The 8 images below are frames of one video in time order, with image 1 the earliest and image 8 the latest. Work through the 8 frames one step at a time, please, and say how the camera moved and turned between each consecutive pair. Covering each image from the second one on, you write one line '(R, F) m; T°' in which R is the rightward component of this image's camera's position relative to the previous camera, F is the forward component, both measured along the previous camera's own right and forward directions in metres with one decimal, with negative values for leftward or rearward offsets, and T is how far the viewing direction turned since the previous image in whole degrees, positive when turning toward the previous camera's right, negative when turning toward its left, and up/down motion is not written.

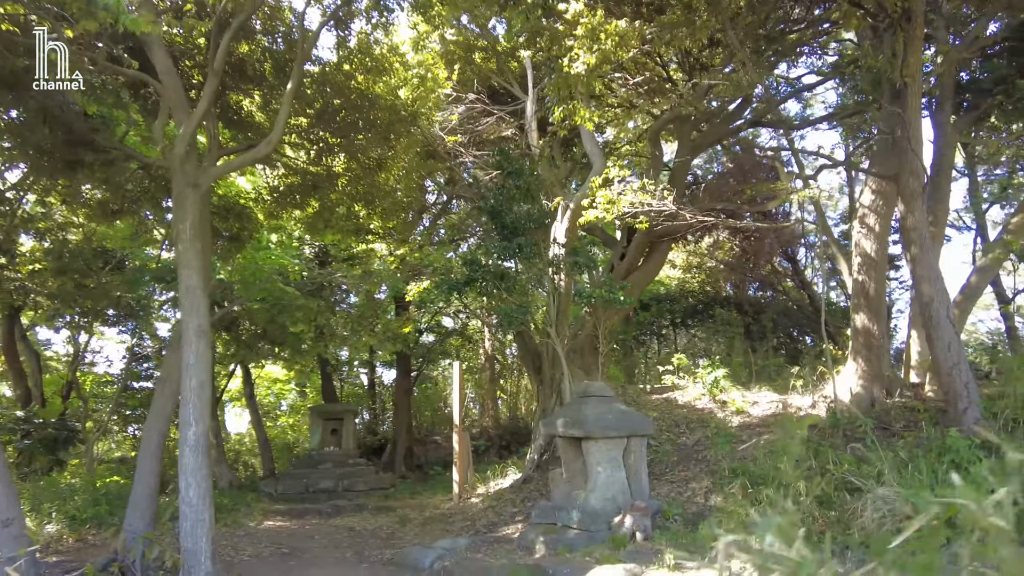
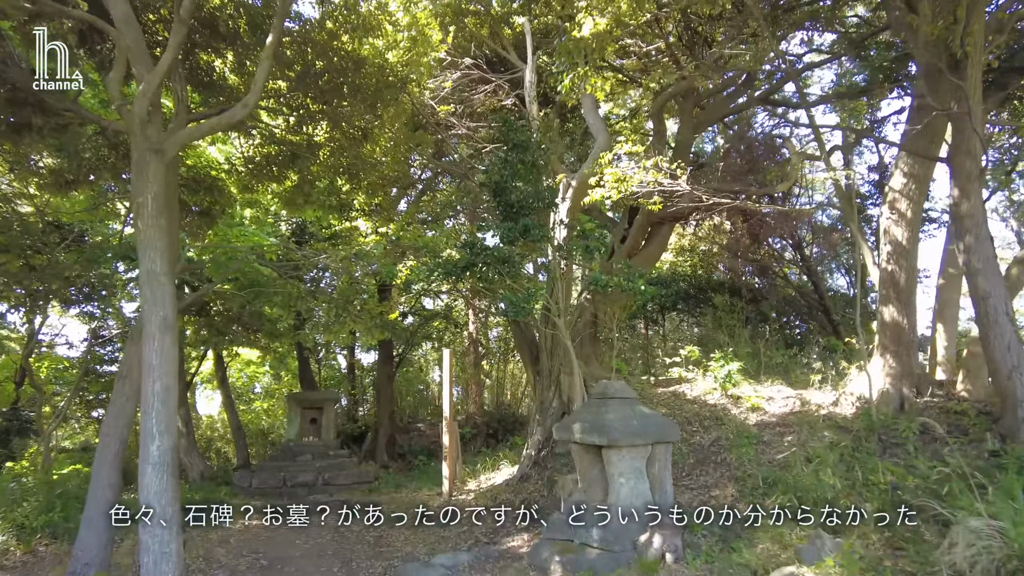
(-0.3, +0.7) m; +2°
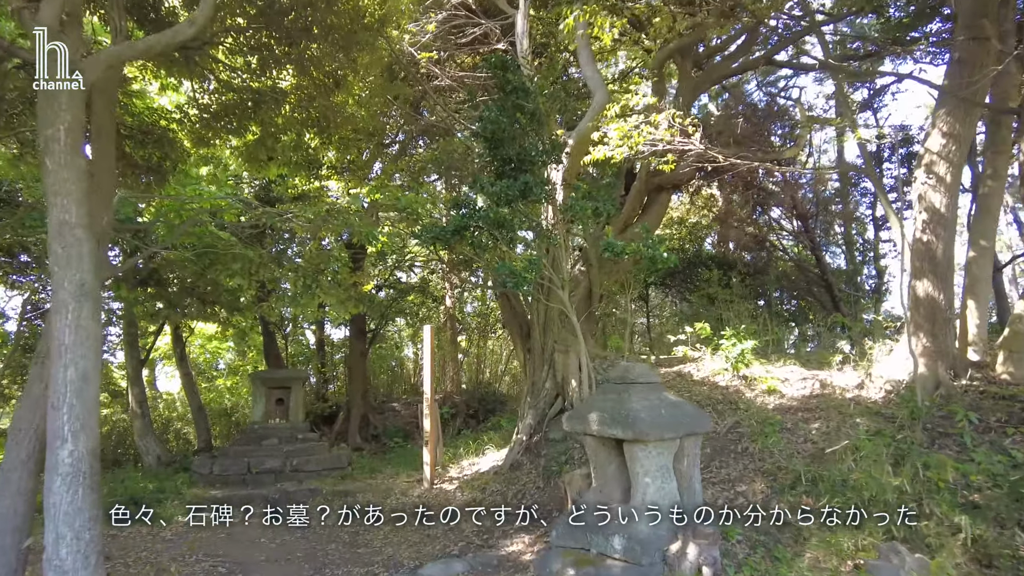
(-0.3, +0.9) m; +3°
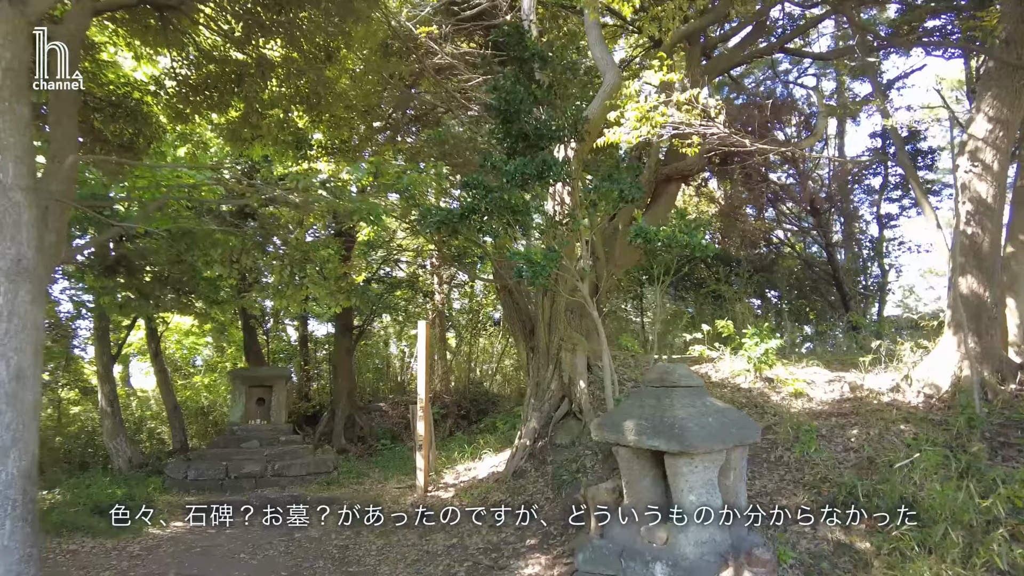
(-0.3, +0.6) m; +2°
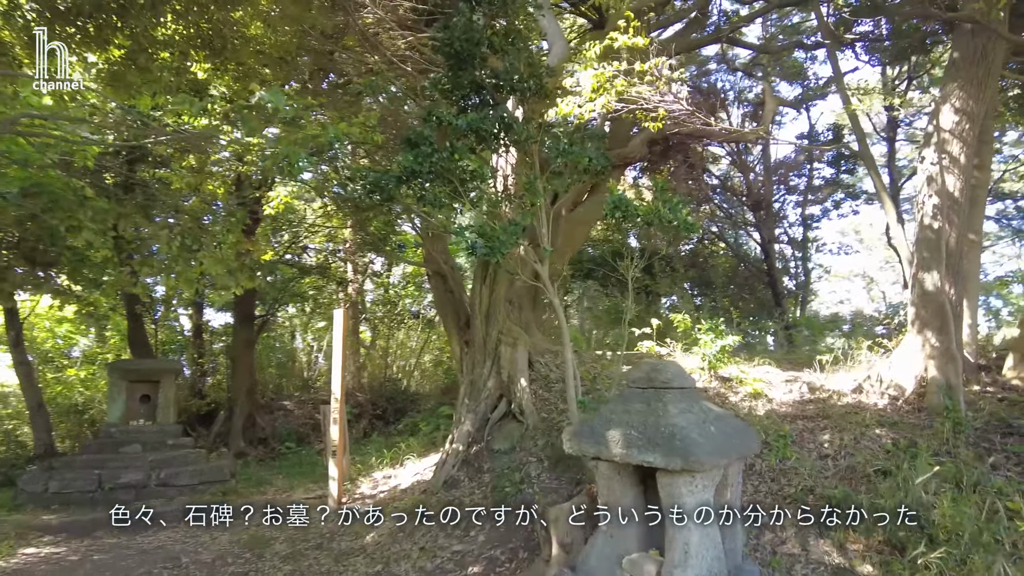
(-0.2, +0.9) m; +8°
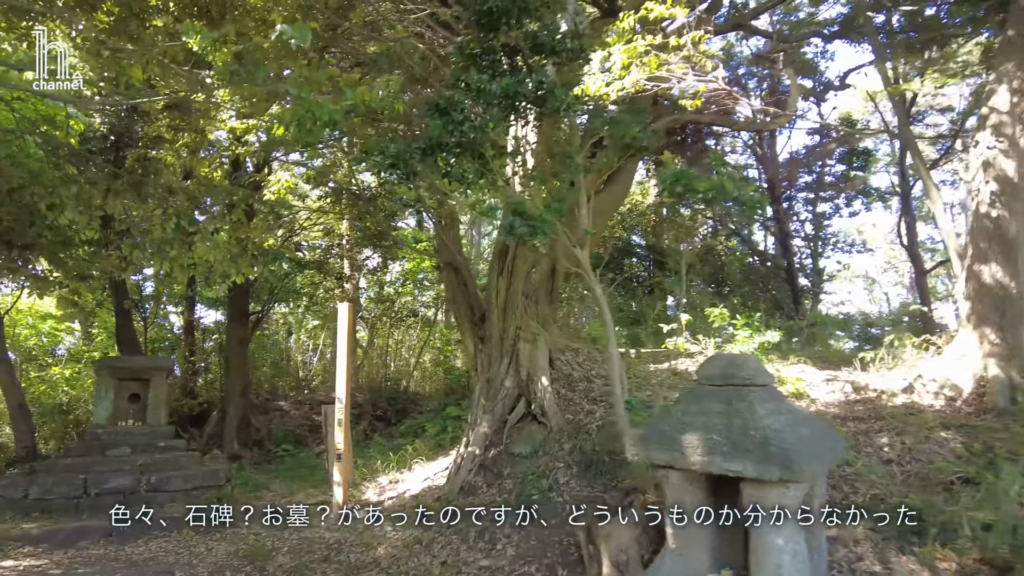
(-0.3, +0.5) m; +1°
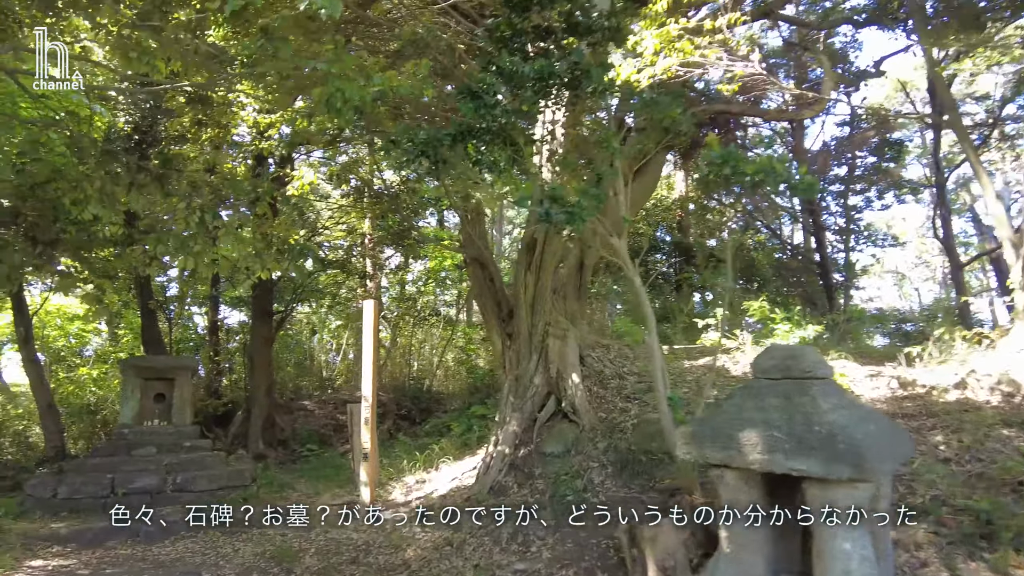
(-0.1, +0.2) m; -2°
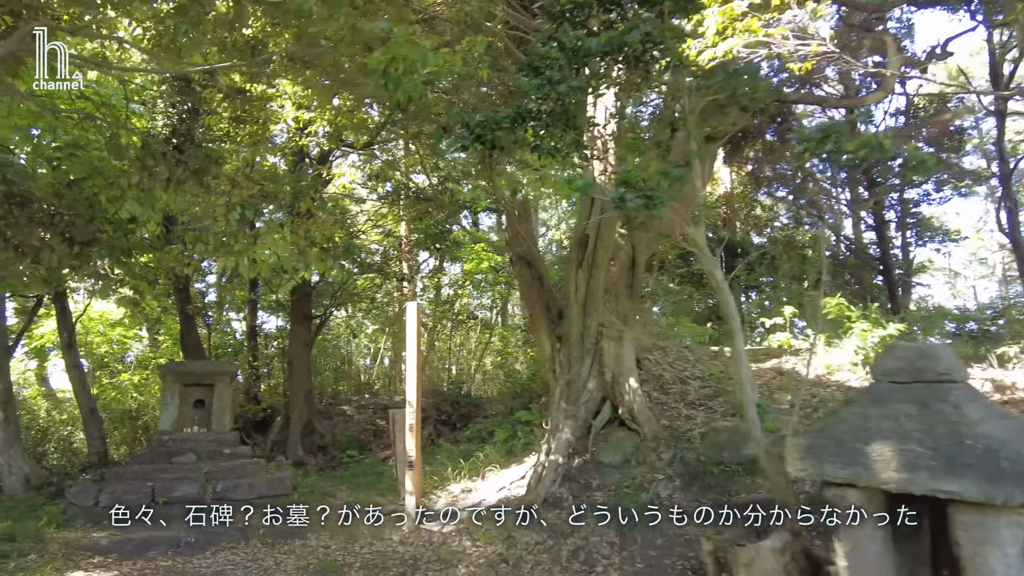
(-0.2, +0.3) m; -3°
